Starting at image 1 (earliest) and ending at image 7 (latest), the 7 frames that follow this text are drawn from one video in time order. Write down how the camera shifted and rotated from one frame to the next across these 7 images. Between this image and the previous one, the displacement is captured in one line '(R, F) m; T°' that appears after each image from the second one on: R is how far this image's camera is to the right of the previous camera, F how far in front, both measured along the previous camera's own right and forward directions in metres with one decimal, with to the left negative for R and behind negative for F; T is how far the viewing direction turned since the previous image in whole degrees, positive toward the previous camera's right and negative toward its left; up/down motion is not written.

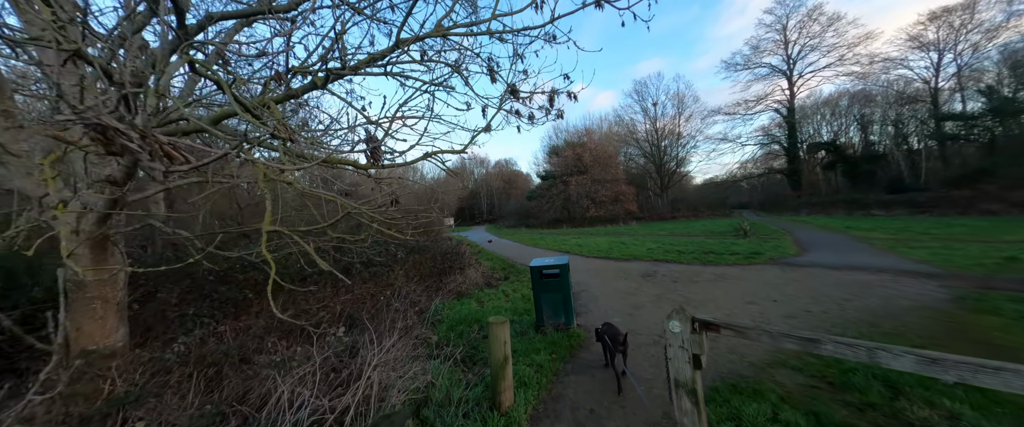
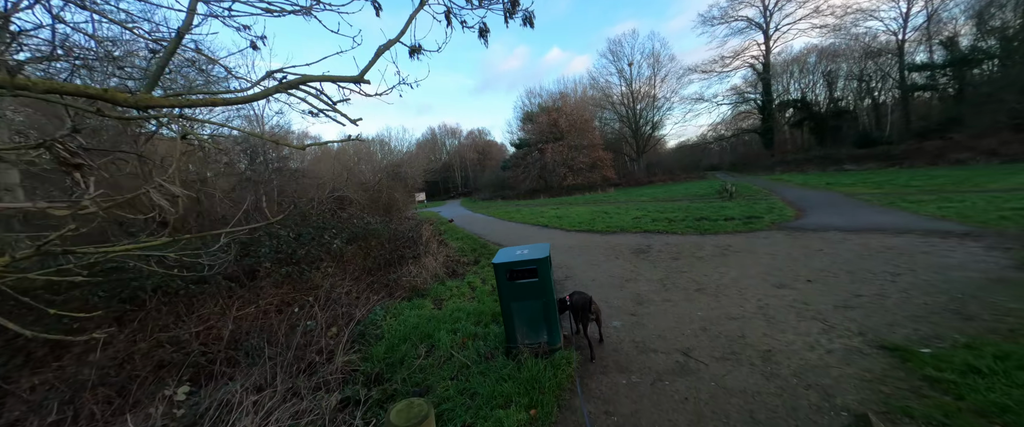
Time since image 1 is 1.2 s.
(+0.3, +1.7) m; +4°
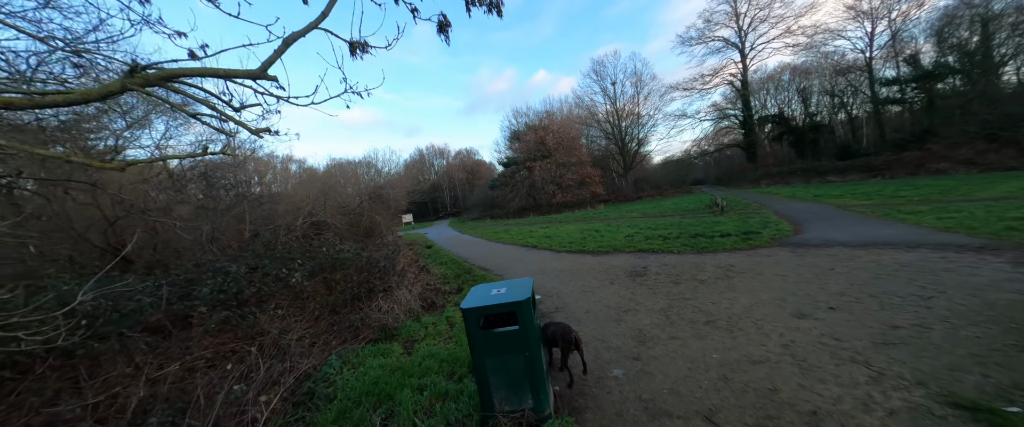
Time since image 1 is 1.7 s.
(+0.2, +0.6) m; +2°
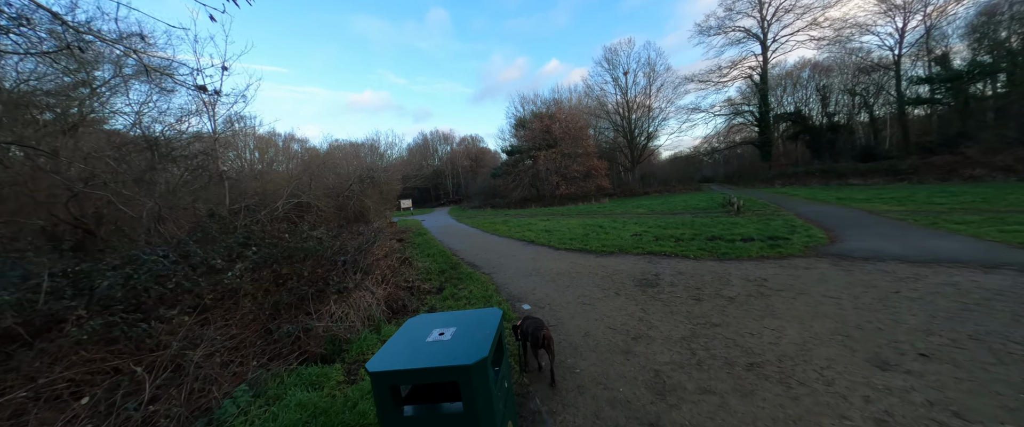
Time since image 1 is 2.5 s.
(+0.2, +1.1) m; -1°
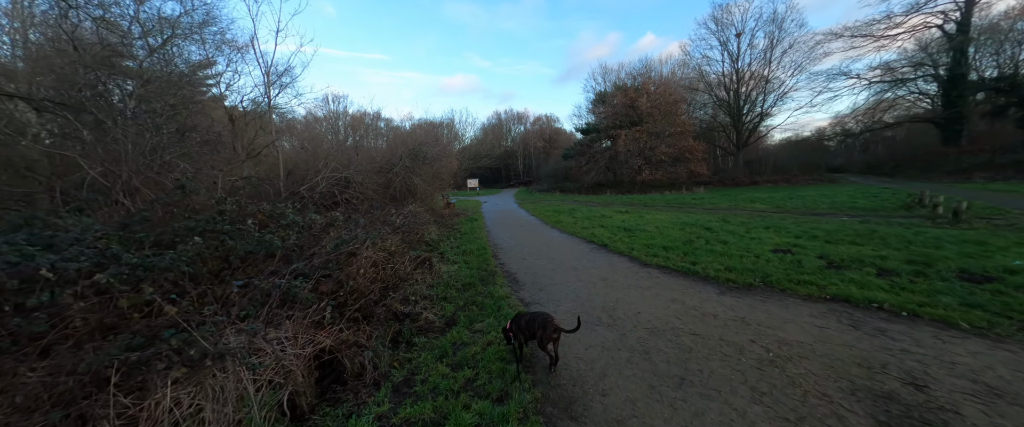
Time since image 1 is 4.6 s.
(+0.1, +3.1) m; -13°
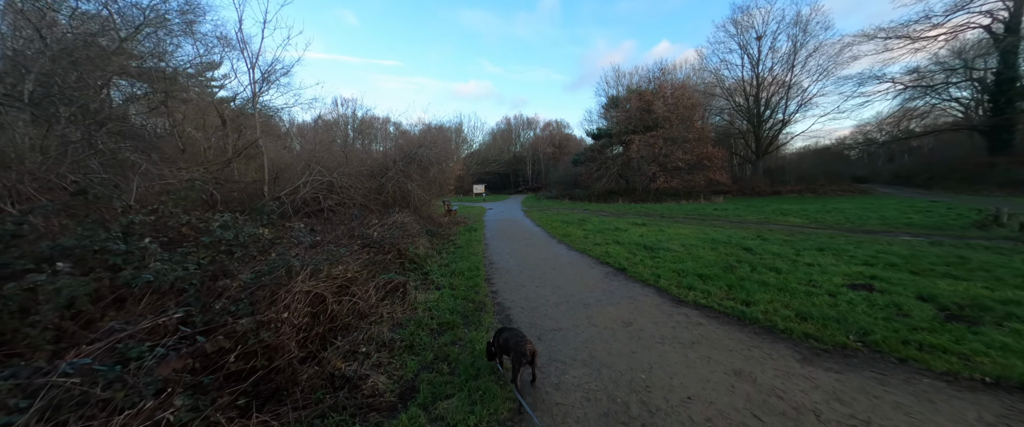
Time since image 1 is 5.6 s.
(+0.2, +1.4) m; -2°
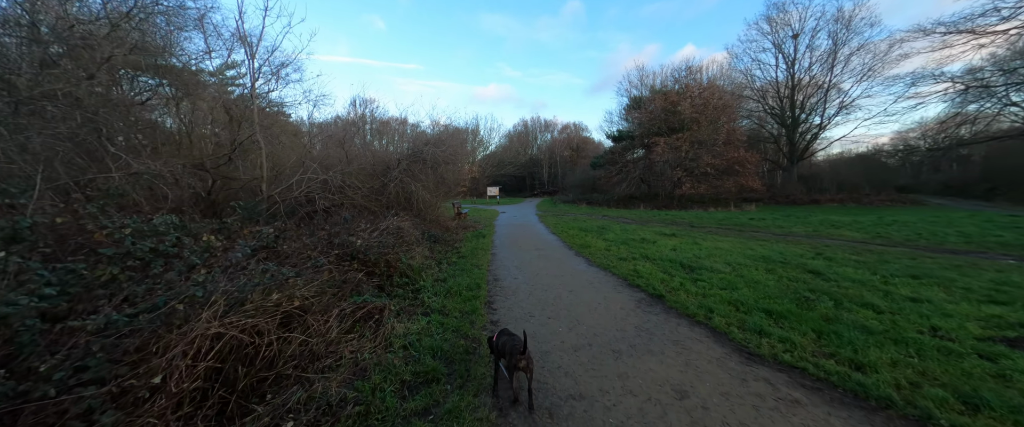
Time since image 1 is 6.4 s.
(+0.1, +1.3) m; -3°
